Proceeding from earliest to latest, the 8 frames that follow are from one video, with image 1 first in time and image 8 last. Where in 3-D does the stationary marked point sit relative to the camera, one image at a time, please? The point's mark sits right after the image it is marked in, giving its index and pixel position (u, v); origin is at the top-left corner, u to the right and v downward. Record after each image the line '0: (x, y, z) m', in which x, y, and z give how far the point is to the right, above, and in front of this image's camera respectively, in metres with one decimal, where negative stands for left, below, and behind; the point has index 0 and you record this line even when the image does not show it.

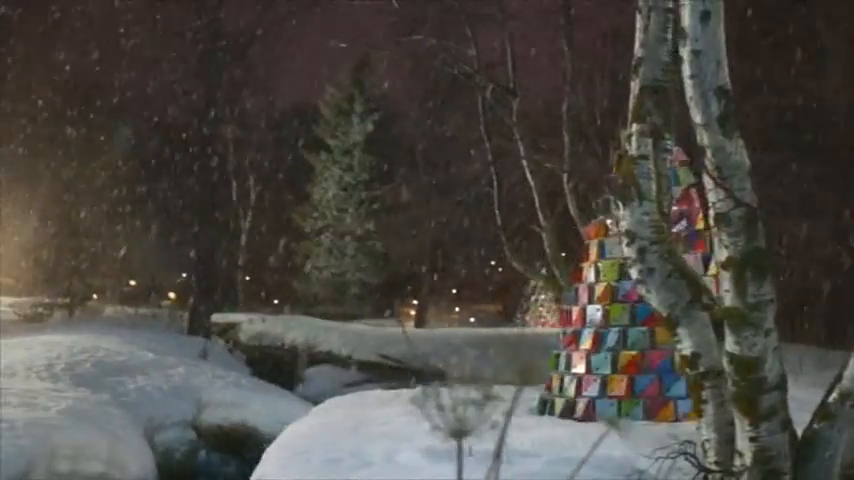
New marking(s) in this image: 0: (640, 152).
0: (+1.2, +0.5, +6.5) m
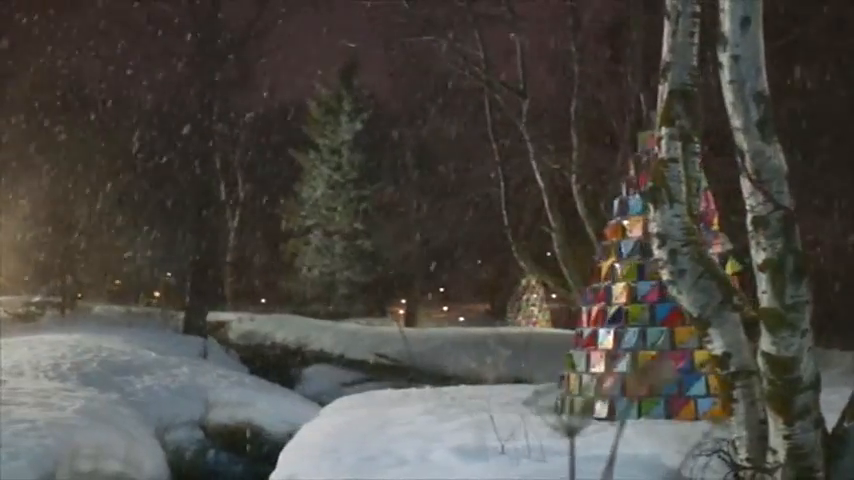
0: (+1.4, +0.5, +6.6) m
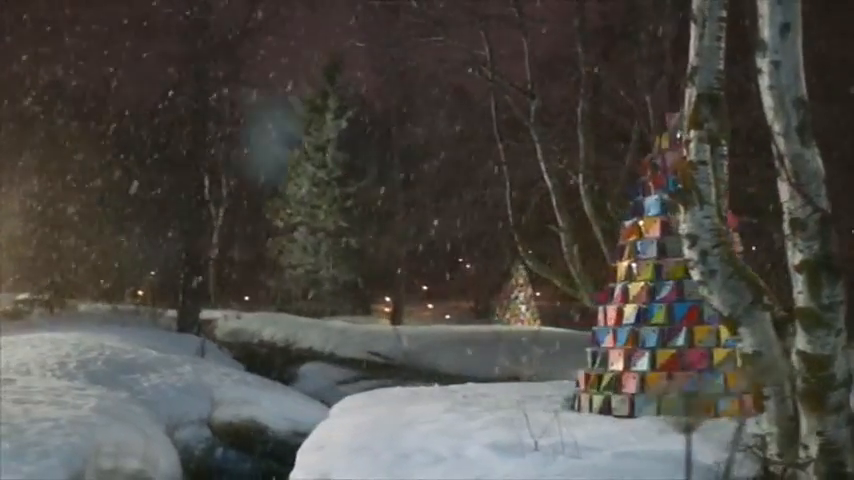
0: (+1.6, +0.5, +6.7) m
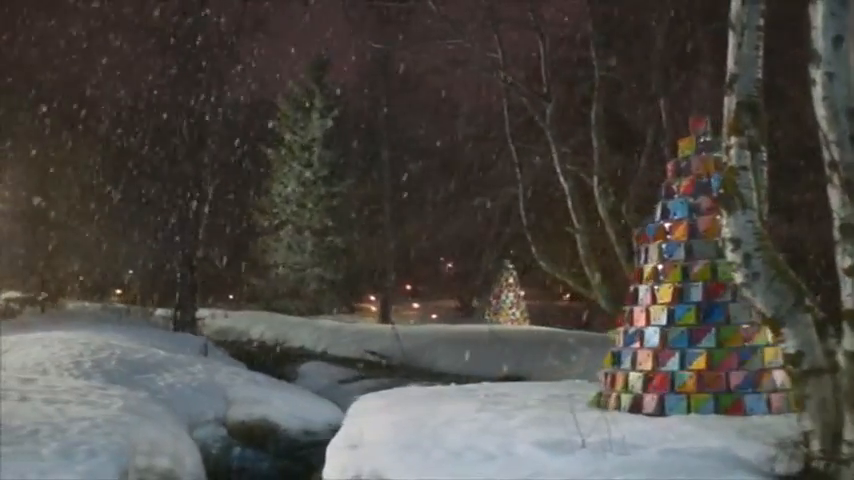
0: (+1.9, +0.5, +6.9) m
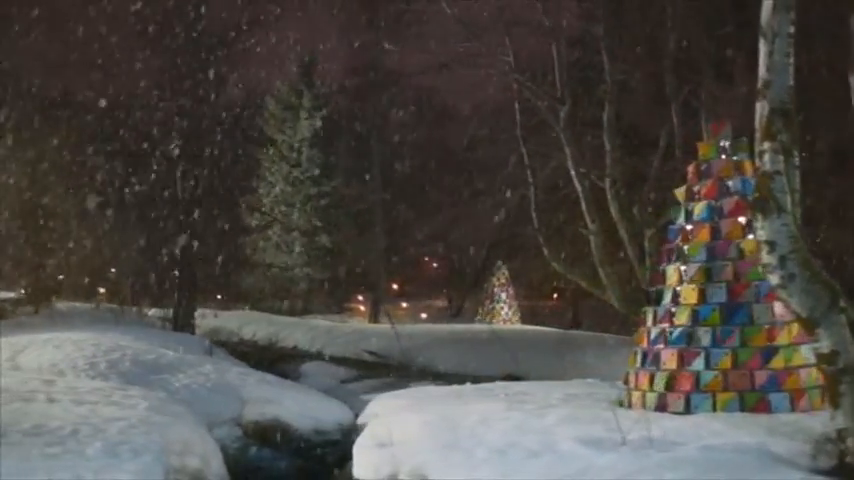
0: (+2.2, +0.5, +7.1) m
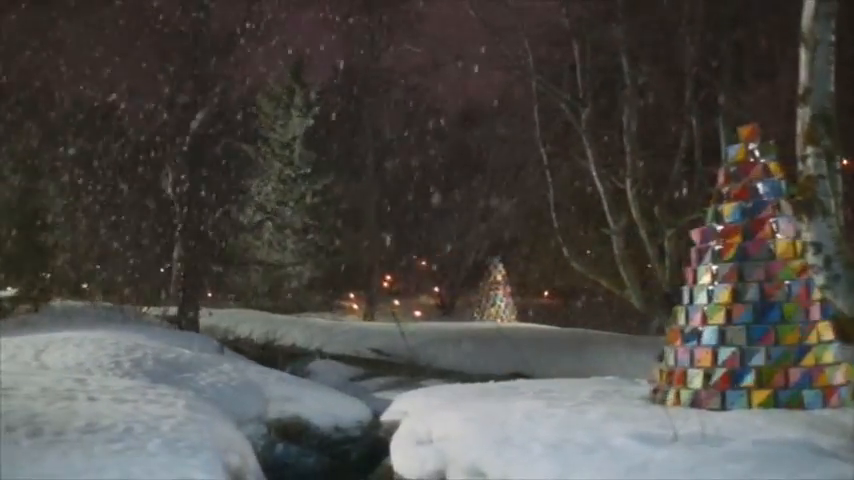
0: (+2.6, +0.4, +7.3) m
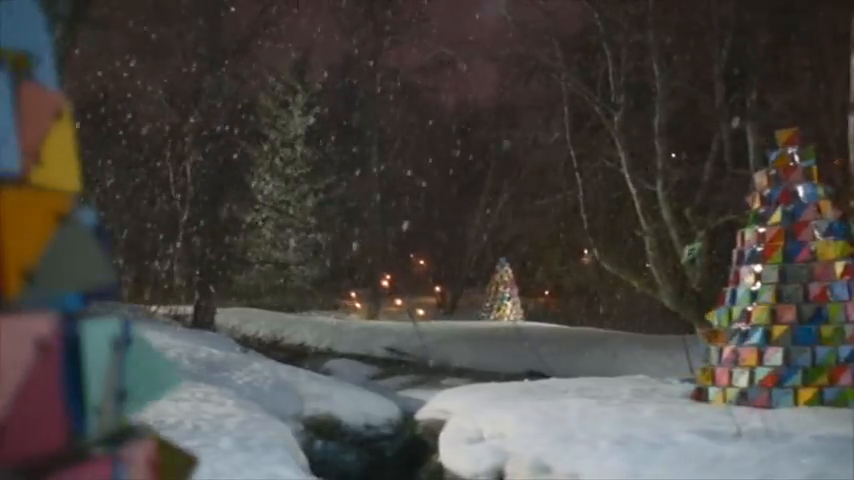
0: (+3.0, +0.4, +7.6) m
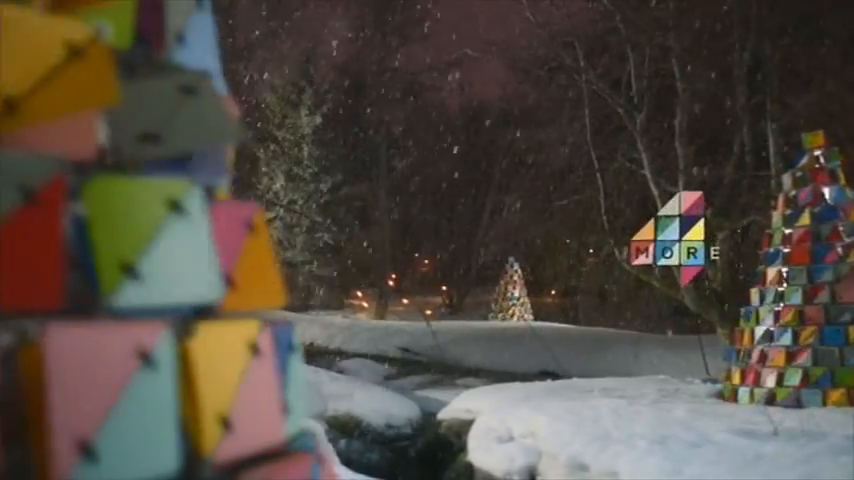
0: (+3.3, +0.4, +7.7) m
